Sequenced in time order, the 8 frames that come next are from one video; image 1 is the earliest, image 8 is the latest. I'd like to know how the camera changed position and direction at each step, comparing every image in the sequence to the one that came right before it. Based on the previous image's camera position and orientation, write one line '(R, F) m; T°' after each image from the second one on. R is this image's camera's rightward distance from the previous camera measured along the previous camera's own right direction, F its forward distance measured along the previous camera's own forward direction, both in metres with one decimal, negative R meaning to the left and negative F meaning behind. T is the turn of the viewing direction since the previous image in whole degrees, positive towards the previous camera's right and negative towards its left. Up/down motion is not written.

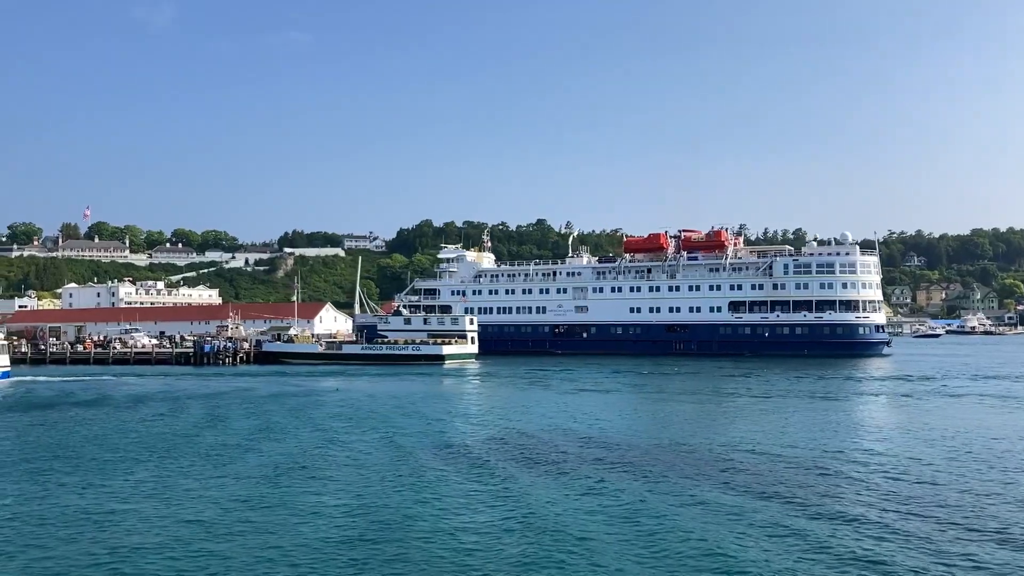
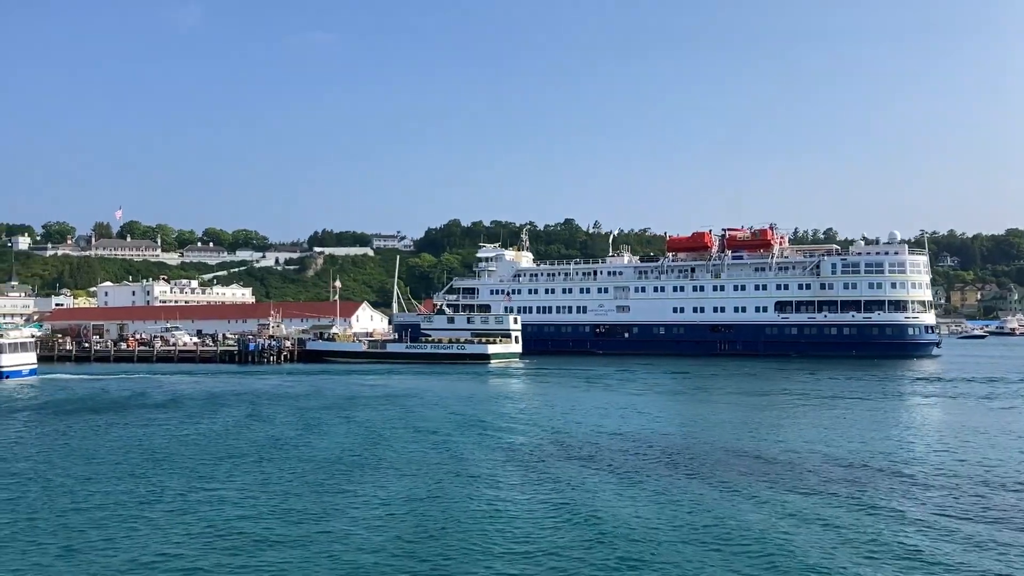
(-1.0, +0.4) m; -1°
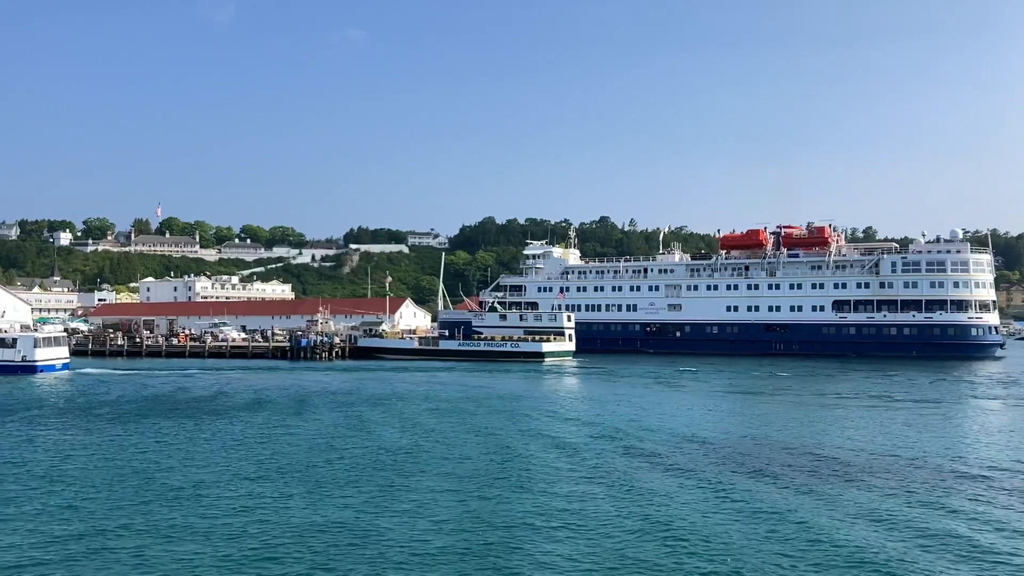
(-1.2, +0.6) m; -2°
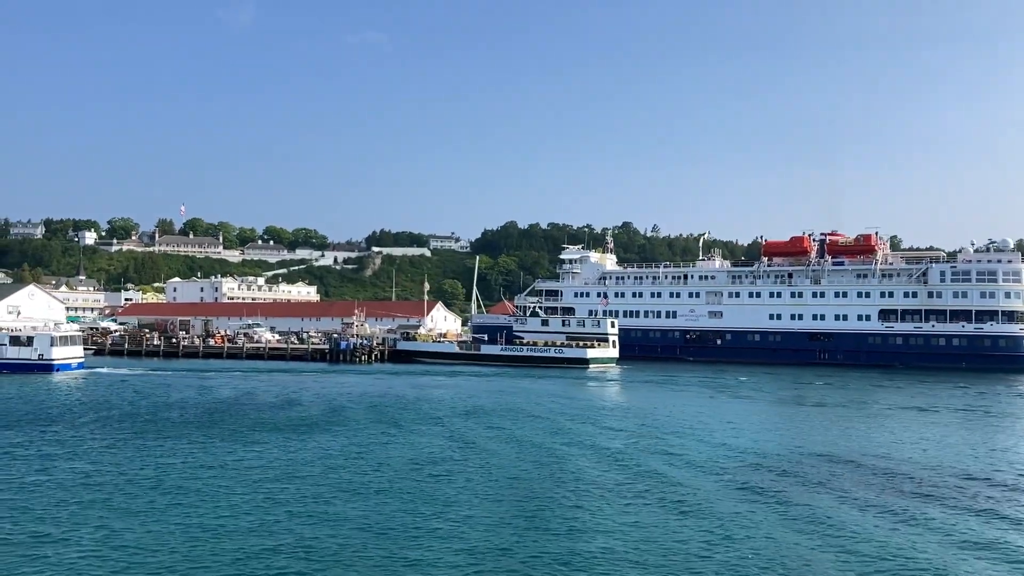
(-1.3, +0.6) m; -1°
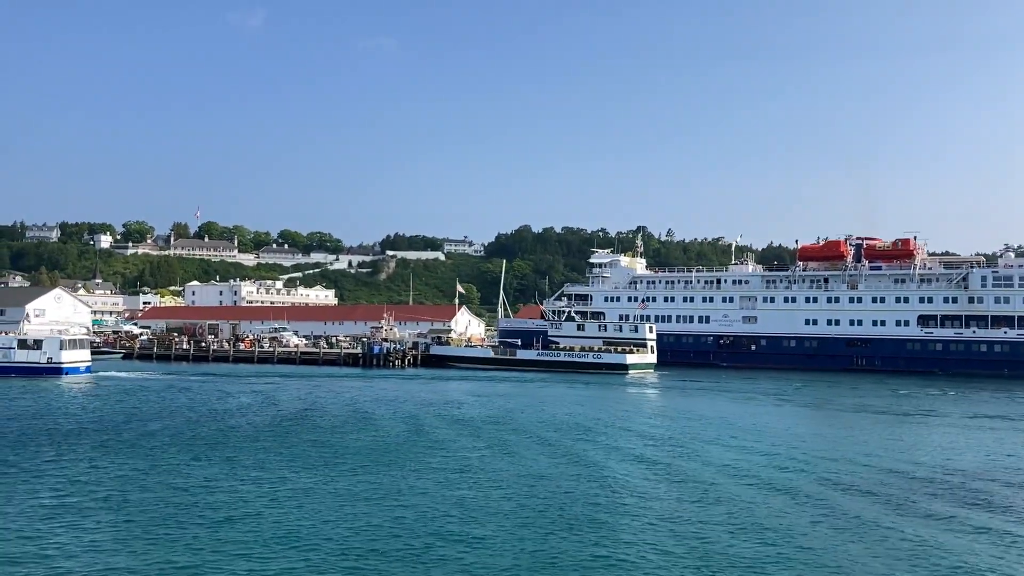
(-1.3, +0.5) m; 0°
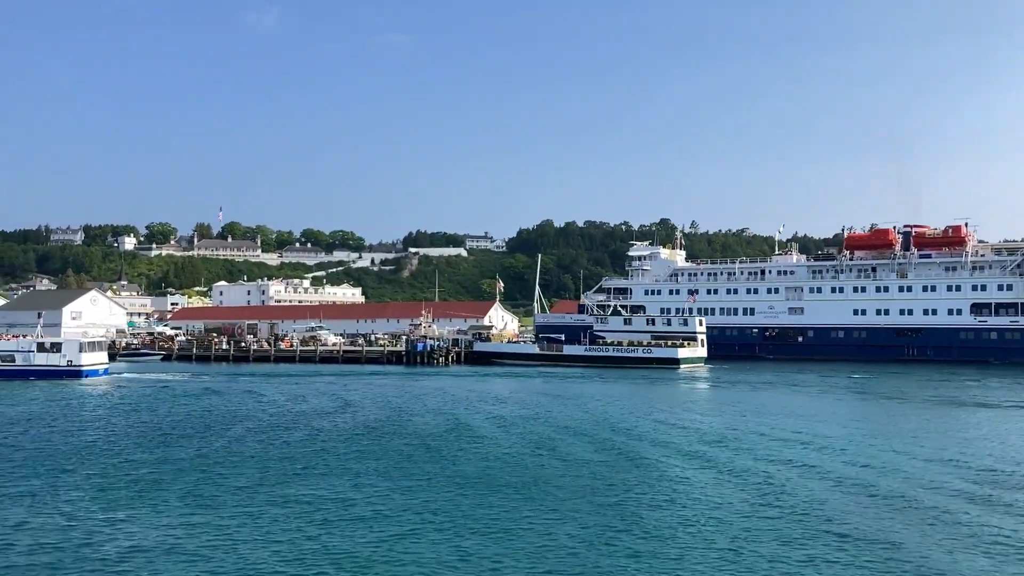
(-1.3, +0.7) m; -1°
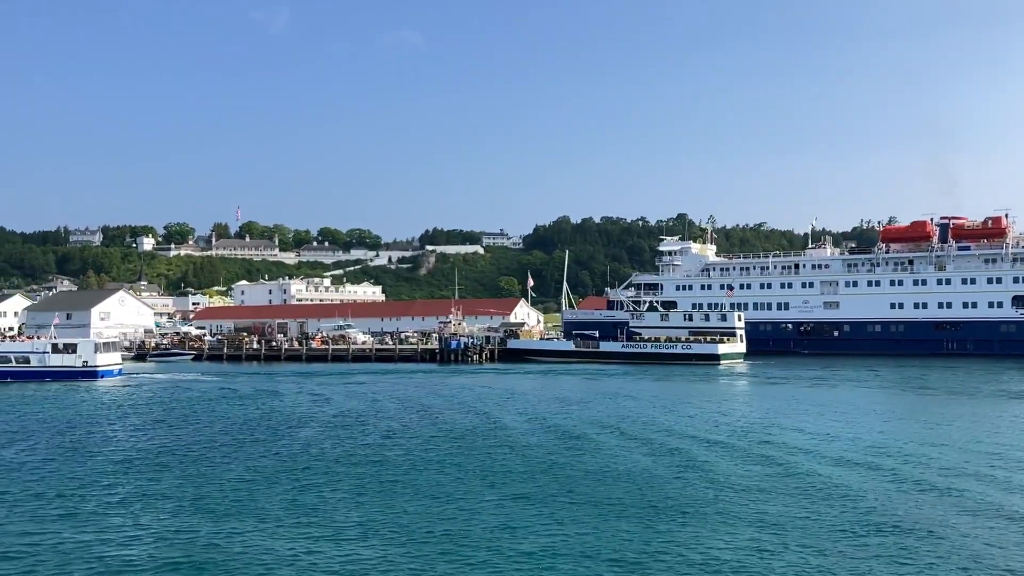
(-1.0, +0.5) m; -1°
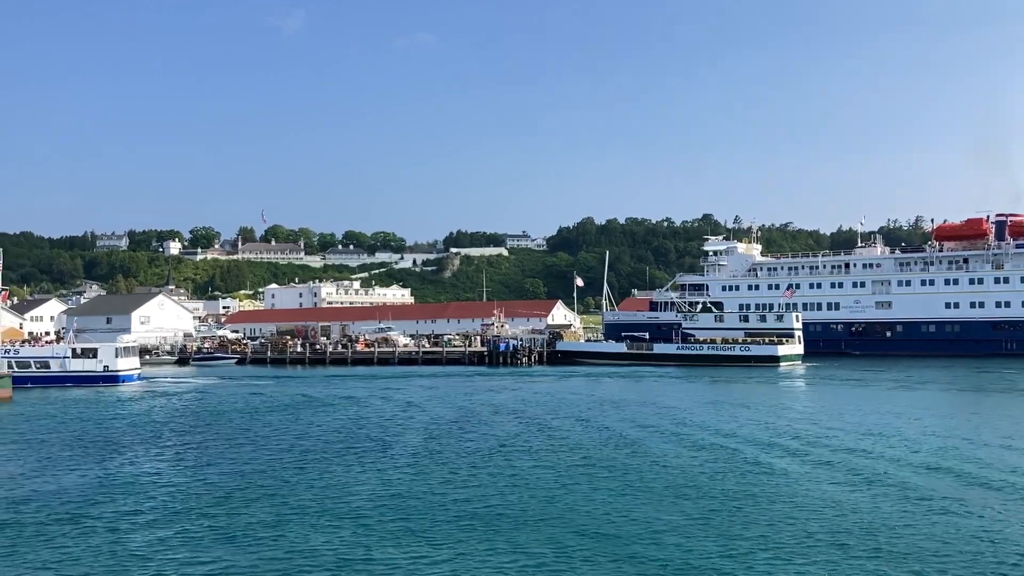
(-1.5, +0.7) m; -1°
